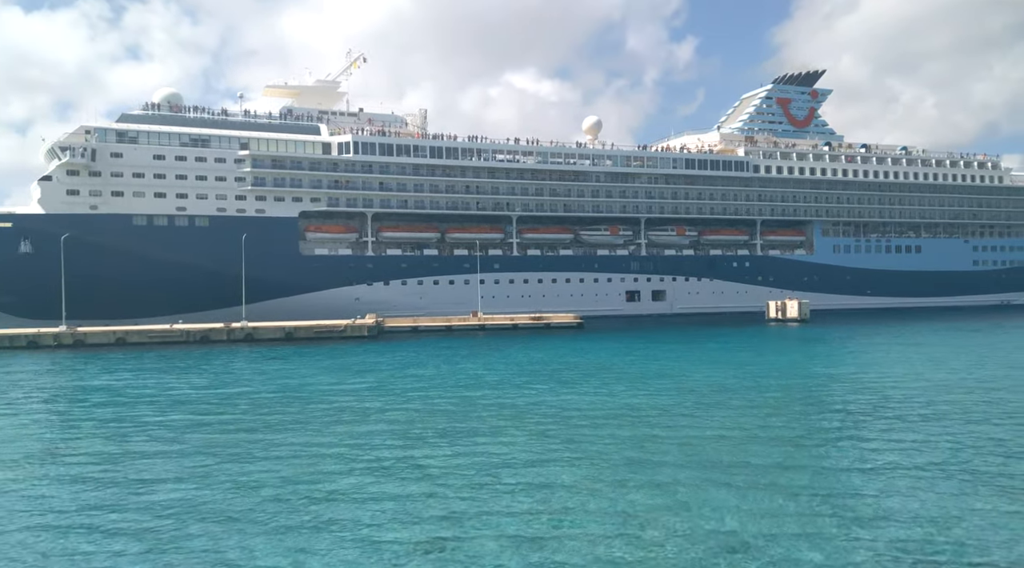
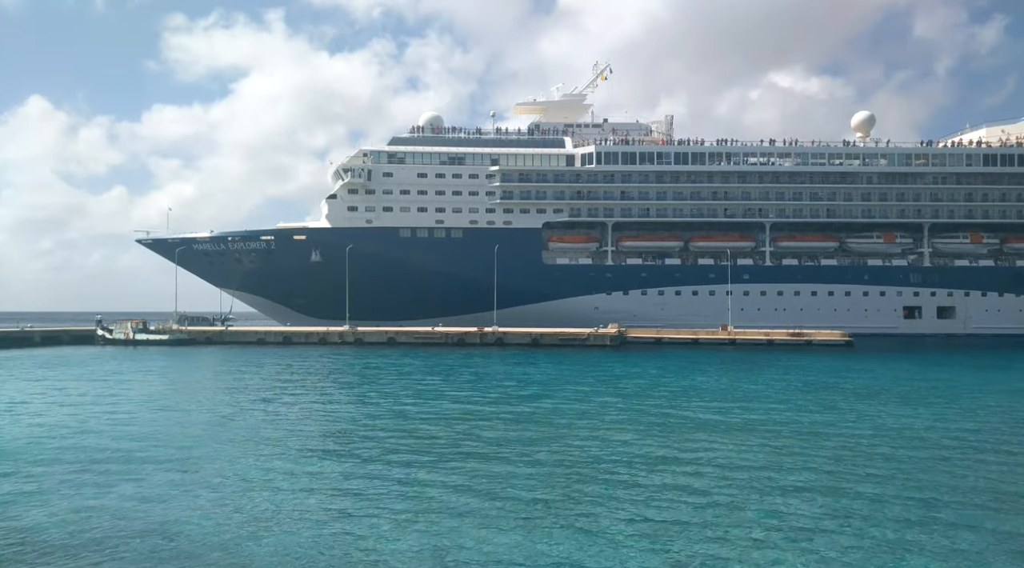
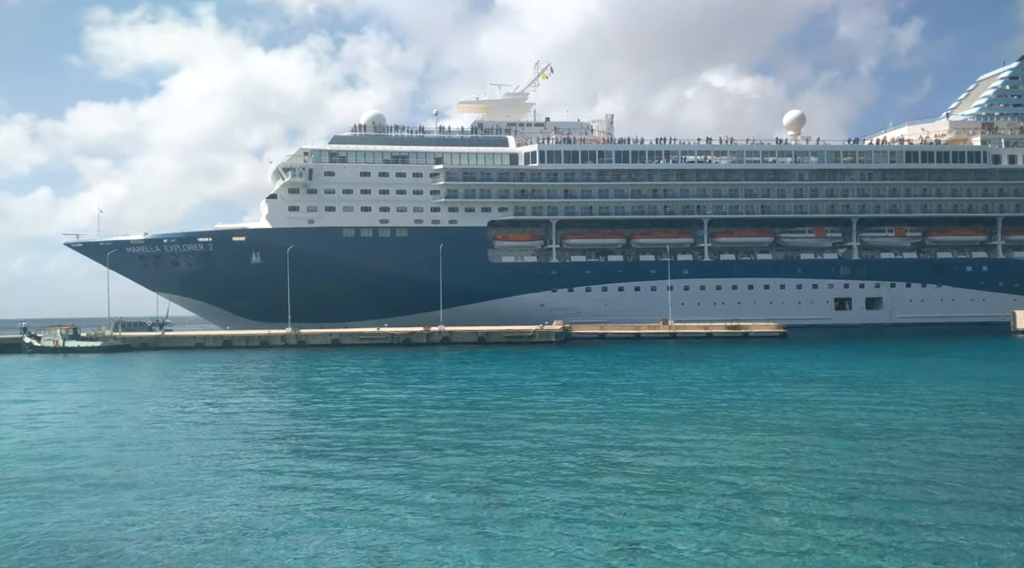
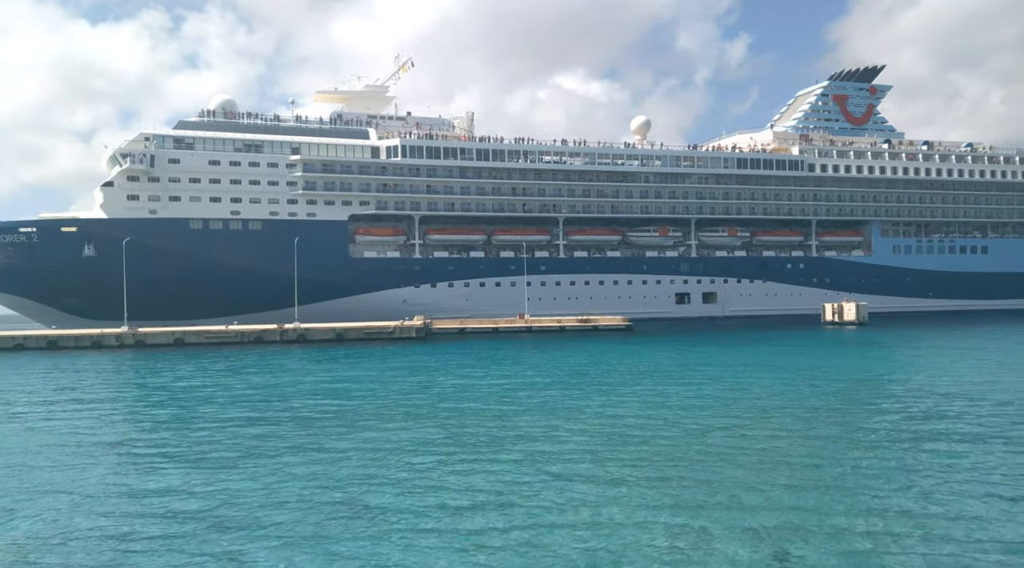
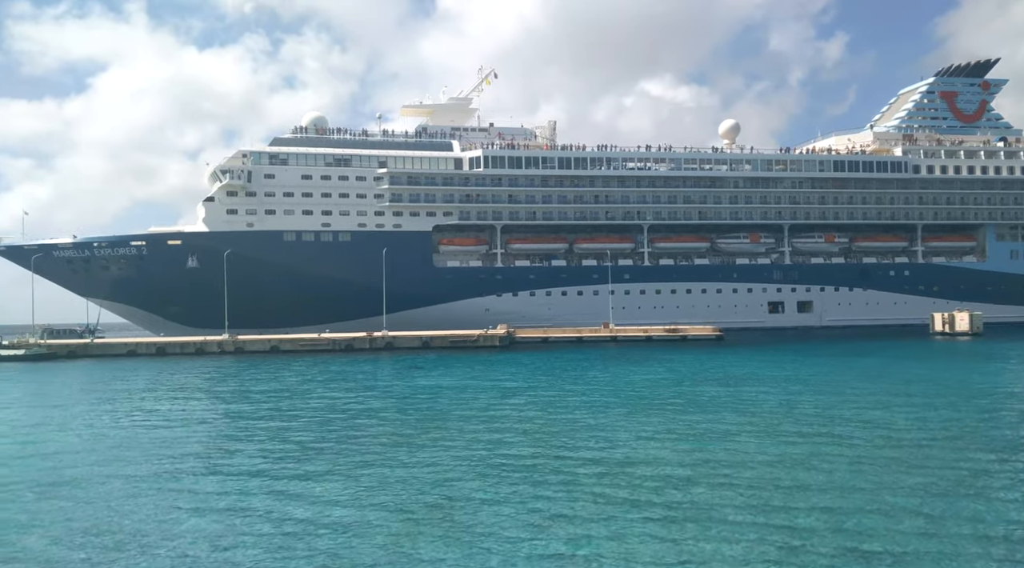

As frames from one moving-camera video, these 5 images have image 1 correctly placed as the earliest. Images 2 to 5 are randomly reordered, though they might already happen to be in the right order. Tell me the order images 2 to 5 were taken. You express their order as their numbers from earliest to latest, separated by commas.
4, 5, 3, 2
